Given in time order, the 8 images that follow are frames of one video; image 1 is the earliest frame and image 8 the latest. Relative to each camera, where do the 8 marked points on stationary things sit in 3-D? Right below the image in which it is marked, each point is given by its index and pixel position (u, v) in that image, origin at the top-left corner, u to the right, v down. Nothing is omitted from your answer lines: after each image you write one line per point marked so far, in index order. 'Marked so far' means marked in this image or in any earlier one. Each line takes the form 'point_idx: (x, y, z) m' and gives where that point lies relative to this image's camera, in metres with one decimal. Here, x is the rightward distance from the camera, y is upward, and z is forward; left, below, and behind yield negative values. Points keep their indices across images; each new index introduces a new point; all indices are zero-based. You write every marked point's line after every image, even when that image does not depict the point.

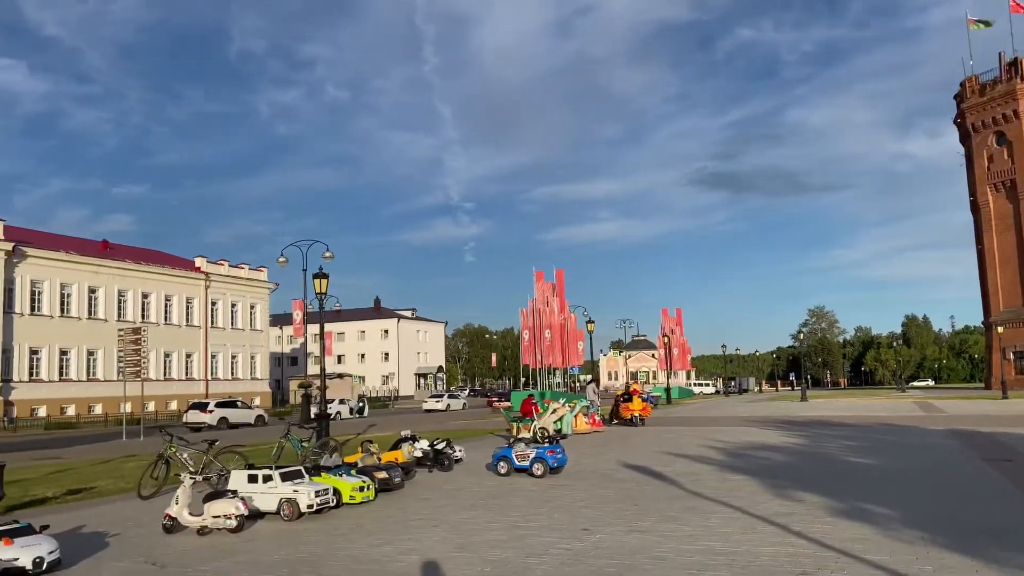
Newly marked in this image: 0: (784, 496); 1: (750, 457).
0: (+4.0, -3.0, +12.2) m
1: (+5.2, -3.7, +18.3) m
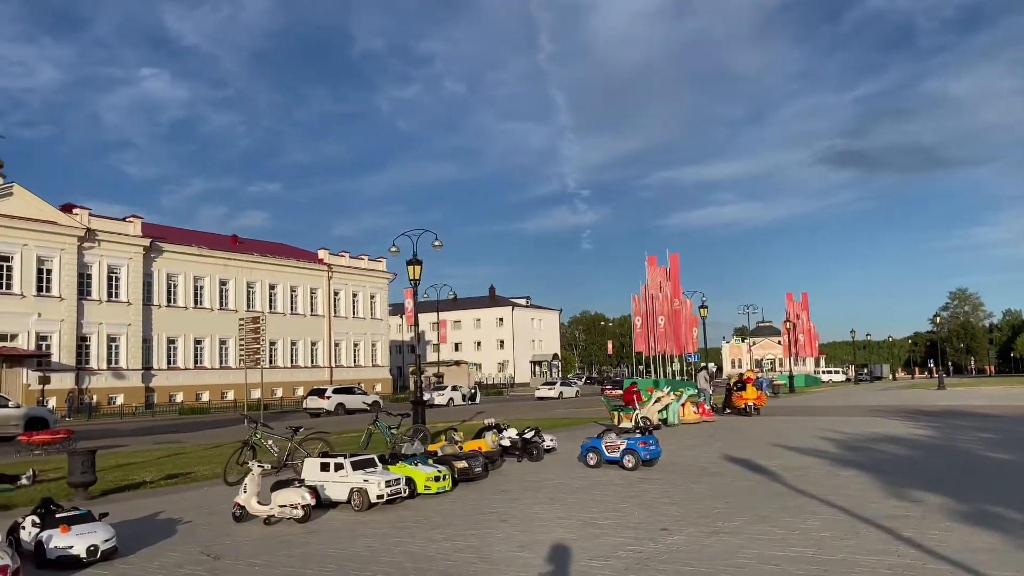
0: (+5.1, -2.7, +10.9) m
1: (+7.1, -3.2, +16.8) m
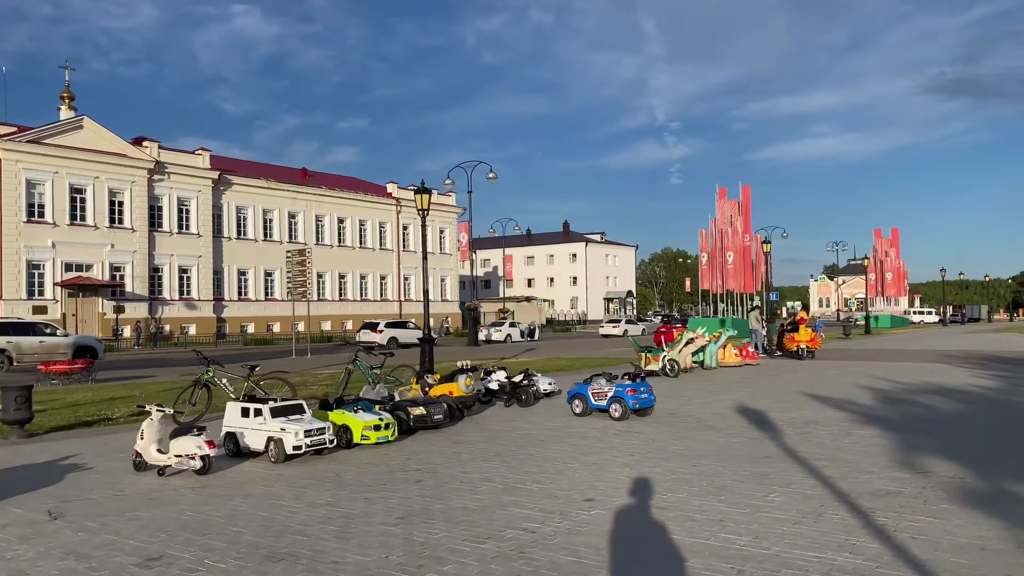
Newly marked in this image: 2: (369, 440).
0: (+4.3, -1.9, +9.1) m
1: (+7.0, -2.0, +14.8) m
2: (-1.8, -1.9, +10.3) m
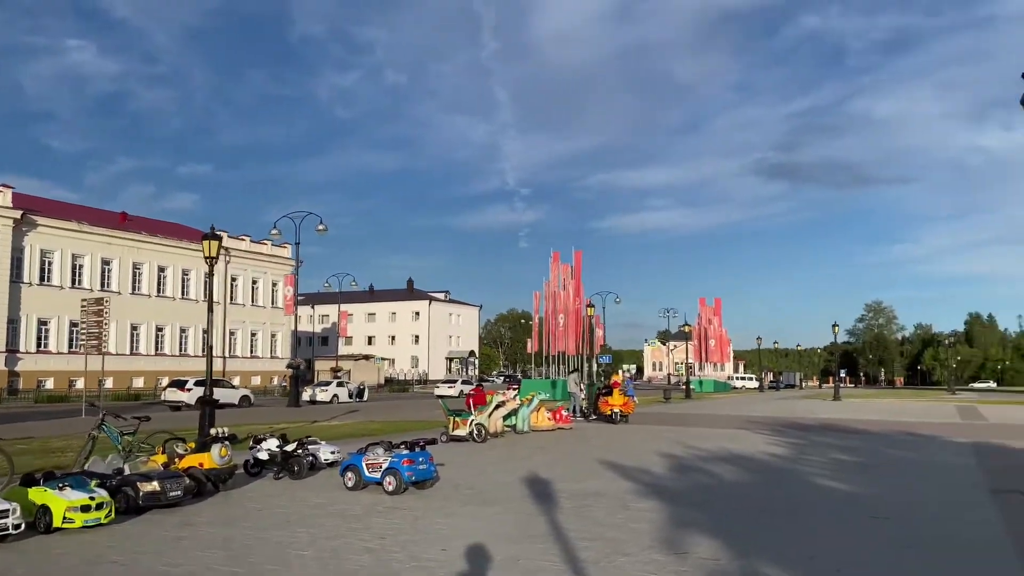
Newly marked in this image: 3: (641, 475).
0: (+1.7, -2.6, +8.6) m
1: (+3.2, -3.2, +14.7) m
2: (-4.6, -2.4, +8.7) m
3: (+2.2, -3.2, +14.1) m
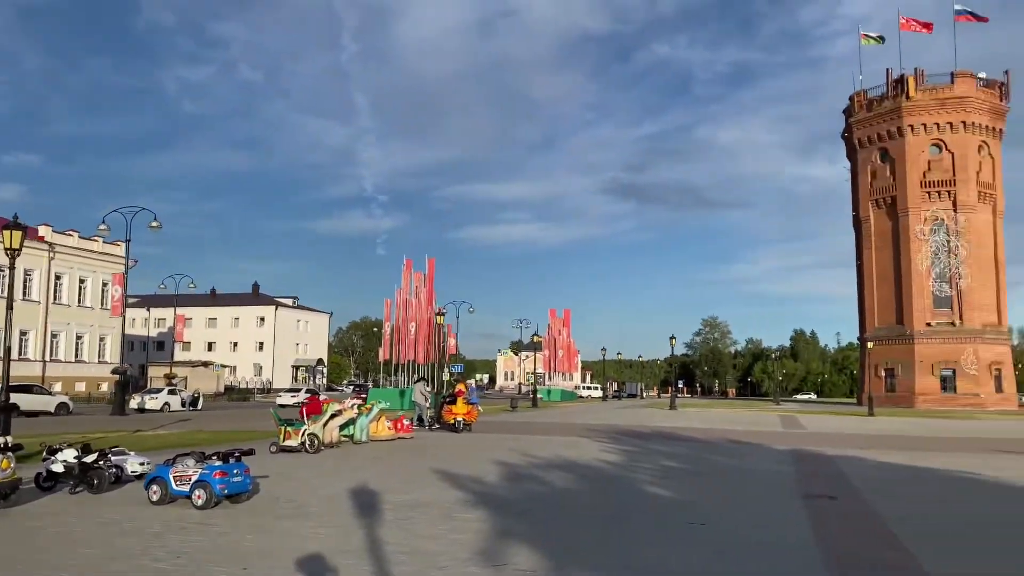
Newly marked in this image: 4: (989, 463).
0: (-0.2, -2.6, +8.4) m
1: (+0.3, -3.4, +14.6) m
2: (-6.3, -2.3, +7.4) m
3: (-0.6, -3.3, +13.9) m
4: (+10.5, -3.9, +18.4) m
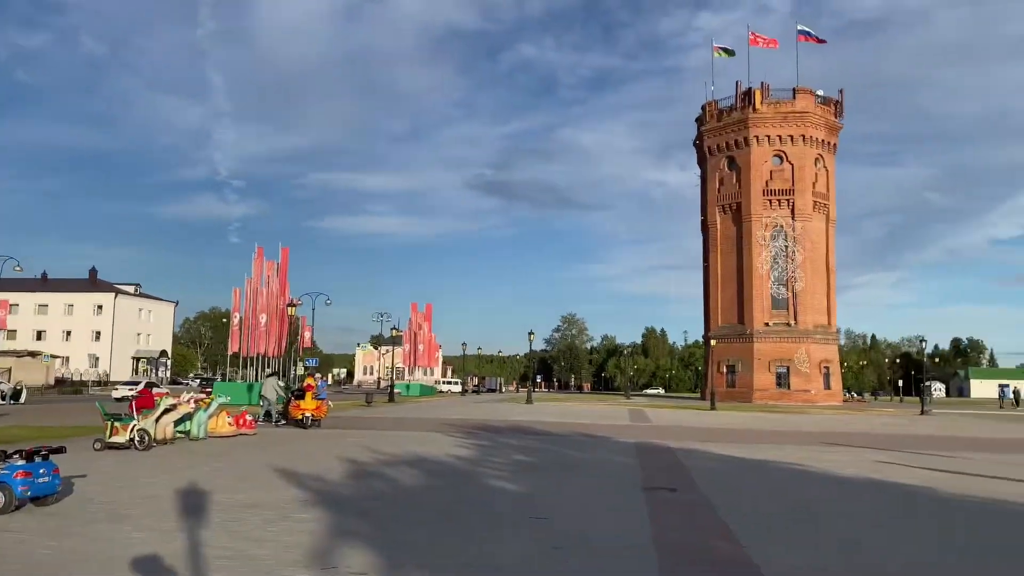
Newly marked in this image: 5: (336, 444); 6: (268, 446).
0: (-1.8, -2.5, +7.9) m
1: (-2.3, -3.2, +14.1) m
2: (-7.6, -2.0, +5.9) m
3: (-3.1, -3.1, +13.3) m
4: (+7.1, -3.9, +19.5) m
5: (-4.2, -3.7, +19.8) m
6: (-5.6, -3.6, +19.2) m
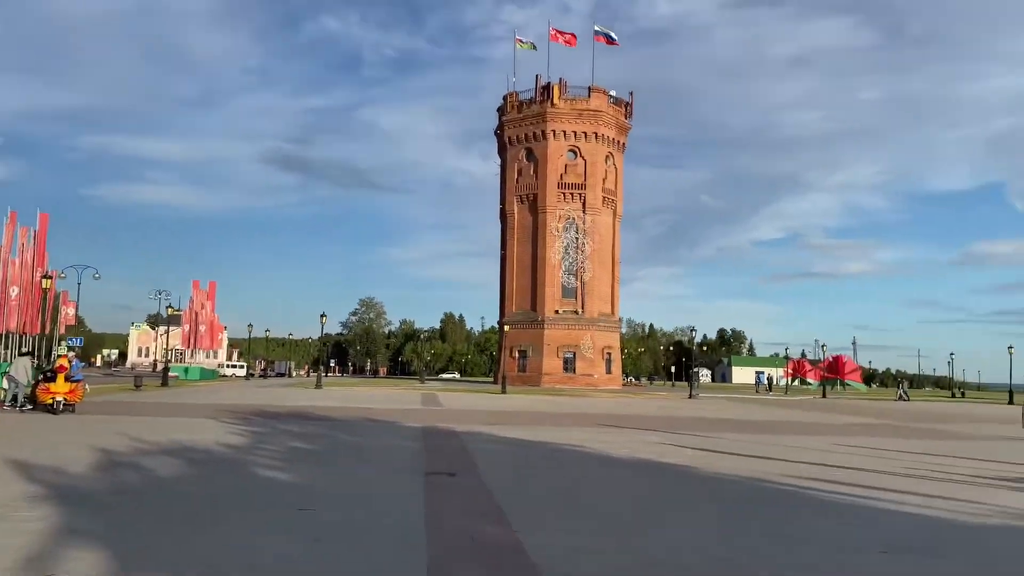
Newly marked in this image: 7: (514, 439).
0: (-3.8, -2.2, +6.9) m
1: (-5.9, -2.7, +12.8) m
2: (-9.1, -1.6, +3.6) m
3: (-6.4, -2.6, +11.8) m
4: (+2.0, -3.6, +20.3) m
5: (-9.0, -3.1, +17.9) m
6: (-10.3, -3.0, +17.0) m
7: (0.0, -3.3, +18.4) m
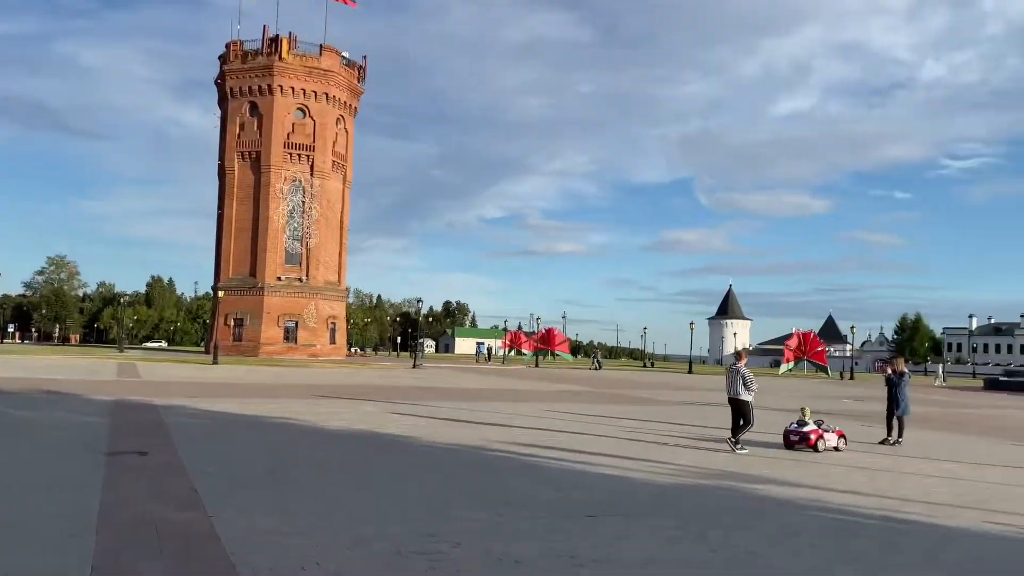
0: (-5.9, -1.7, +4.9) m
1: (-9.7, -2.0, +9.8) m
2: (-9.8, -1.1, +0.1) m
3: (-9.9, -1.9, +8.7) m
4: (-4.7, -2.8, +19.5) m
5: (-14.3, -2.0, +13.7) m
6: (-15.2, -1.9, +12.4) m
7: (-5.9, -2.5, +17.1) m
